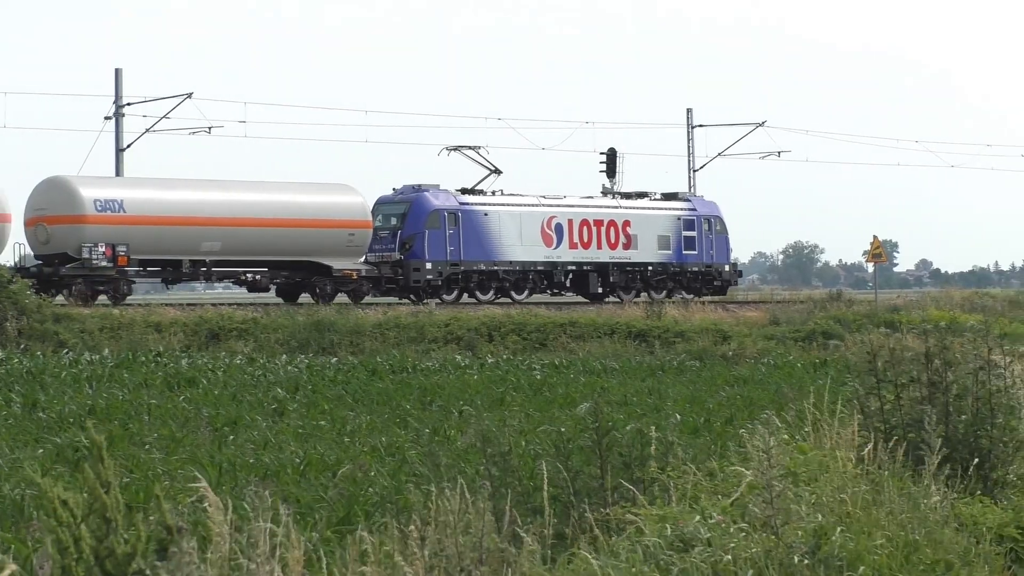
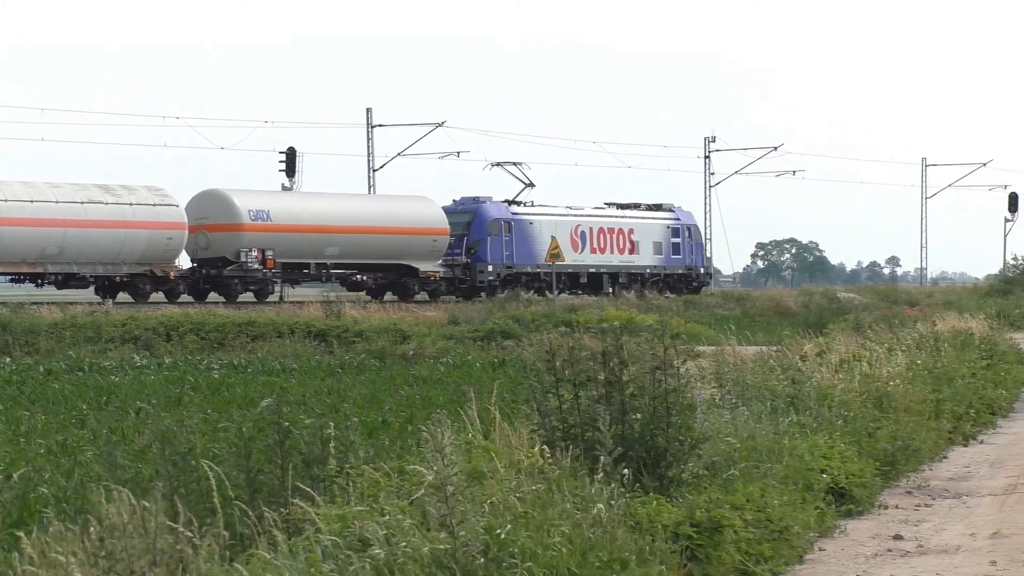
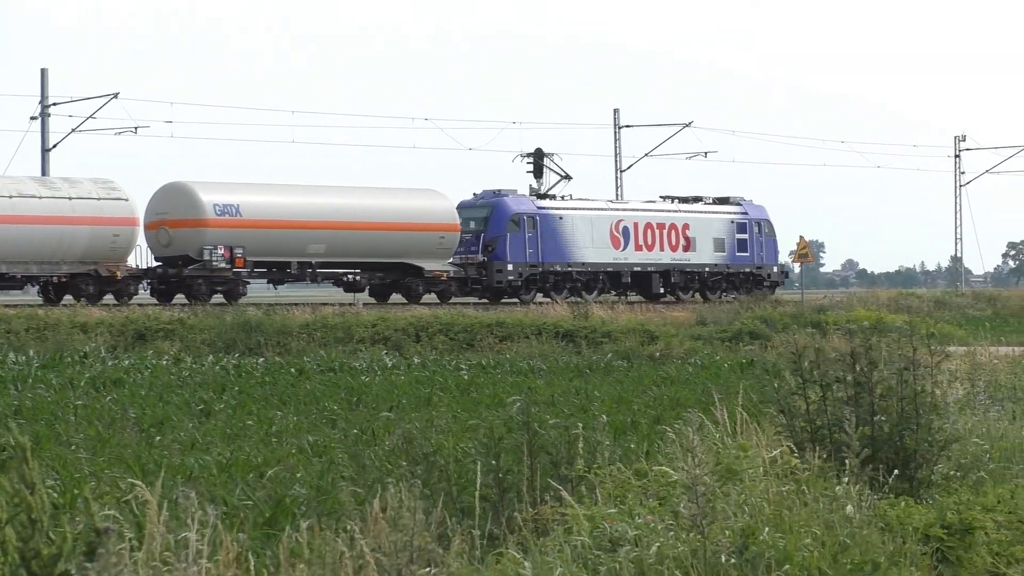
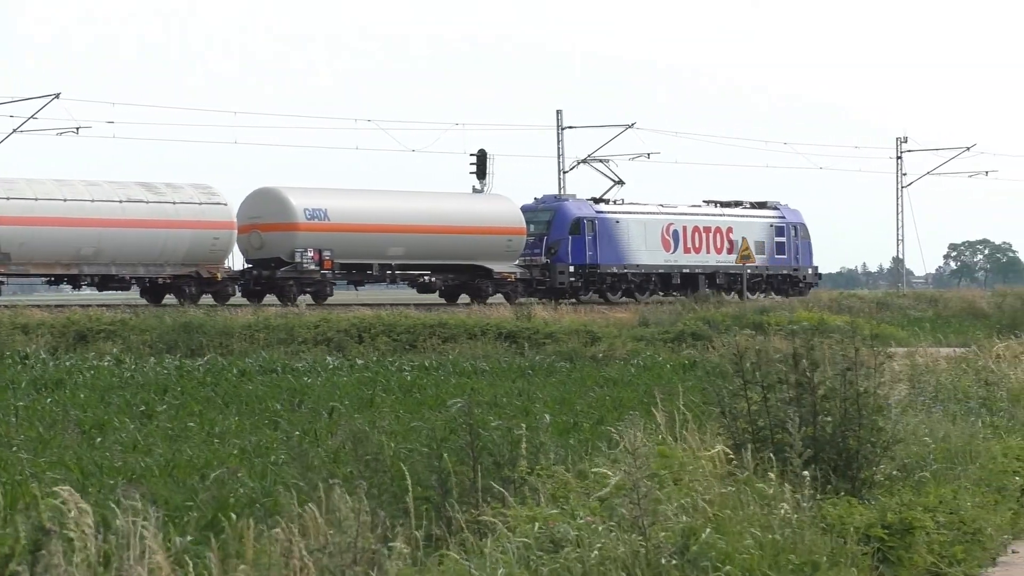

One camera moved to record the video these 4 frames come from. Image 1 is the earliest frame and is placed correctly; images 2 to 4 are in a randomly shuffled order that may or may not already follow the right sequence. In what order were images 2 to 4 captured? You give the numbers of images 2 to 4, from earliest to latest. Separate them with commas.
3, 4, 2
